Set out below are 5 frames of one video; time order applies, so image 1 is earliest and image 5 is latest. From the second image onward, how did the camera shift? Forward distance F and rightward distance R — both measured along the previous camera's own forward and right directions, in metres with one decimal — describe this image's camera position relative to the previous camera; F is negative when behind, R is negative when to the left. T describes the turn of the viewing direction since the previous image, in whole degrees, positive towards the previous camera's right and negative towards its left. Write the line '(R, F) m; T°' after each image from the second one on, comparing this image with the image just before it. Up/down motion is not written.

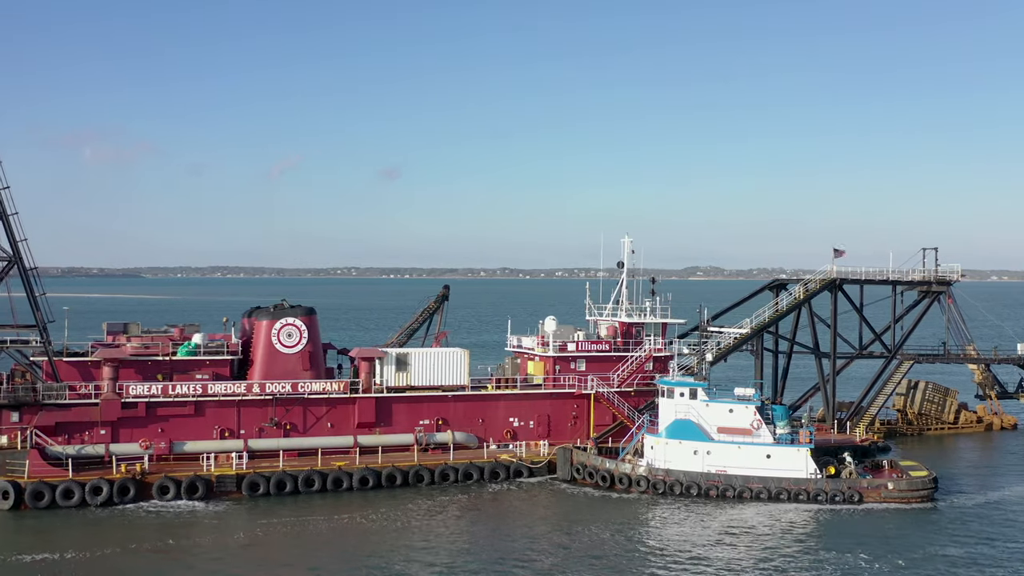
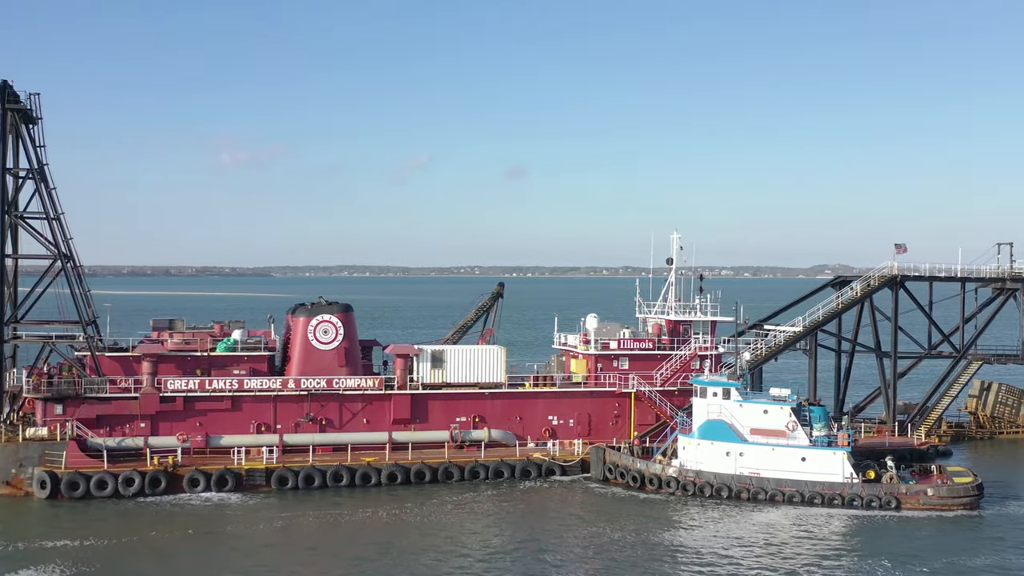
(+1.5, +0.4) m; -5°
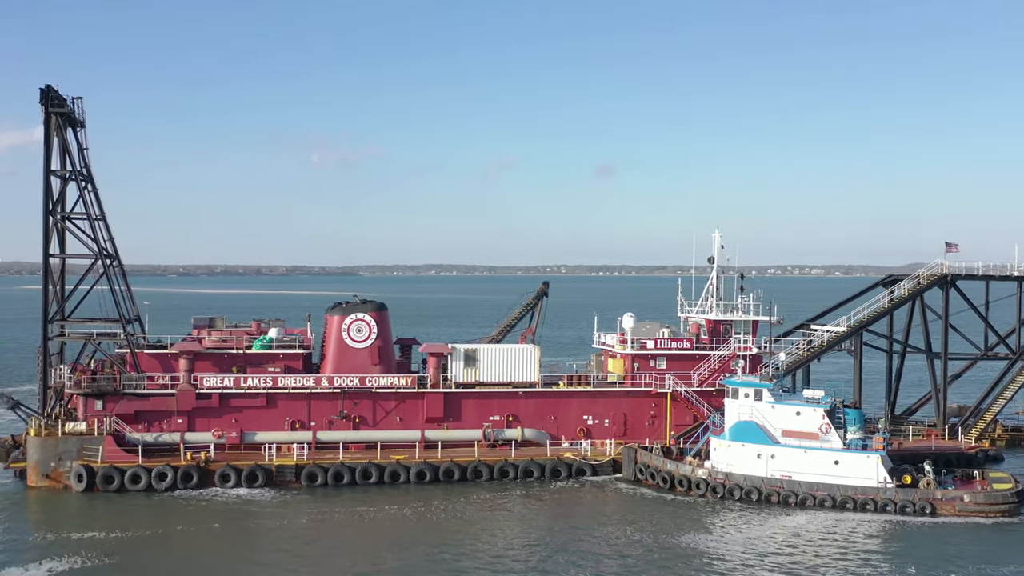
(+0.9, +0.1) m; -4°
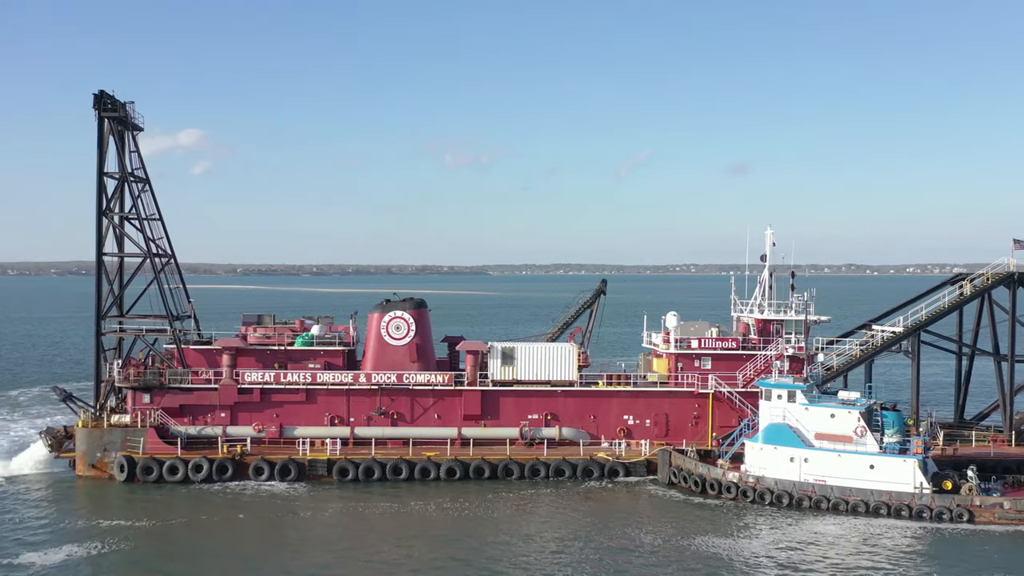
(+1.5, 0.0) m; -5°
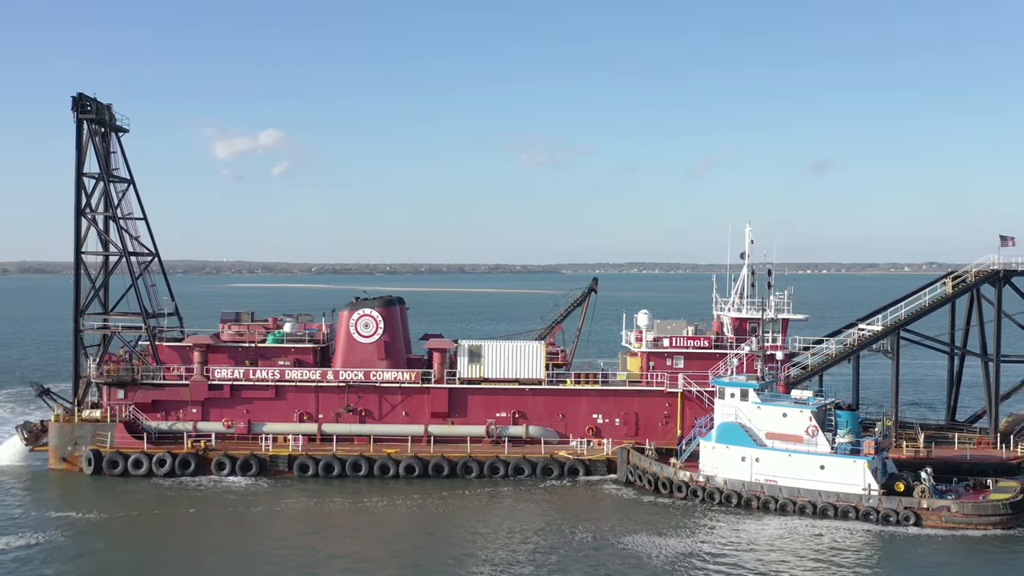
(+2.1, -0.7) m; -1°
